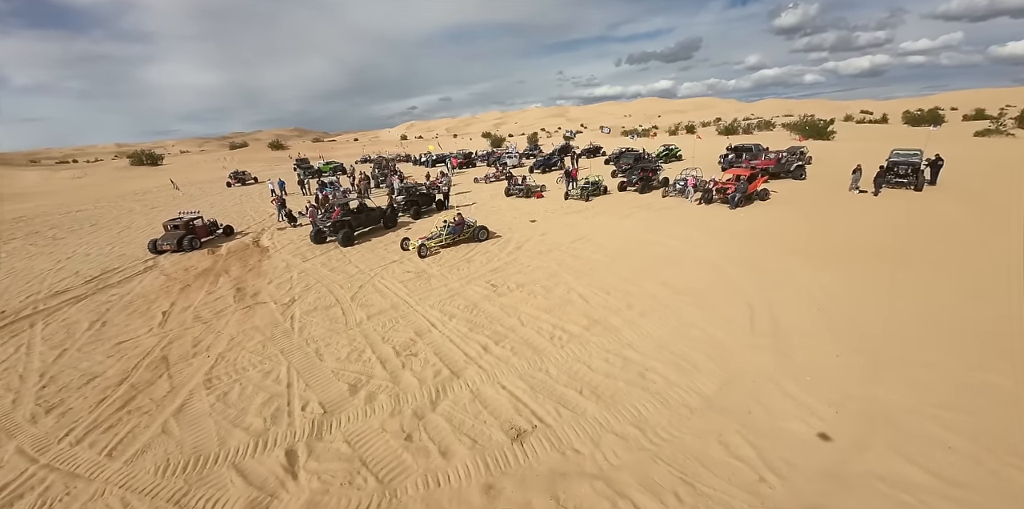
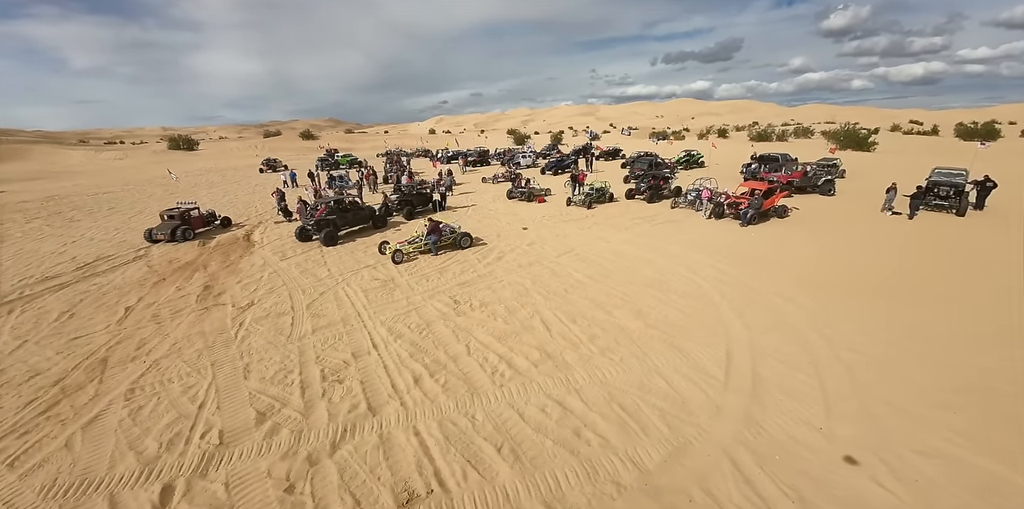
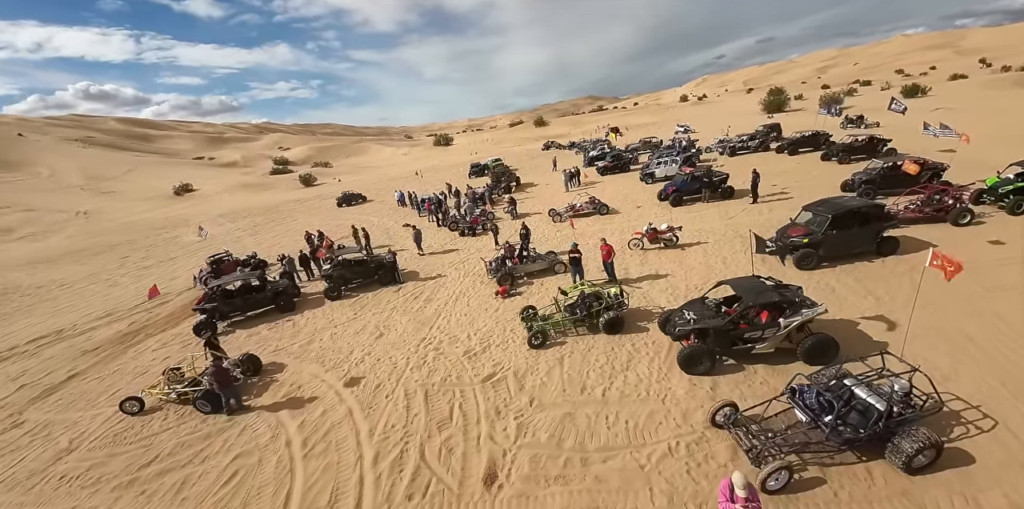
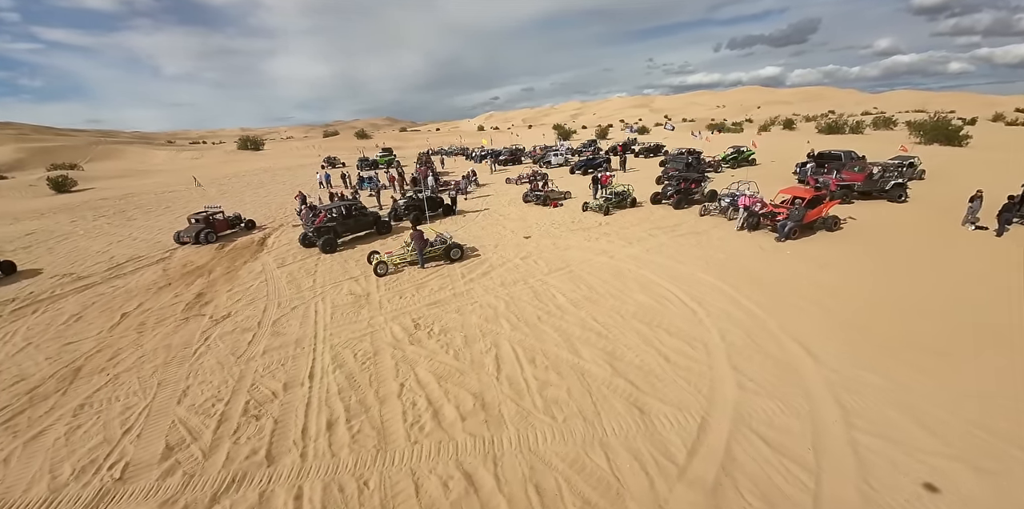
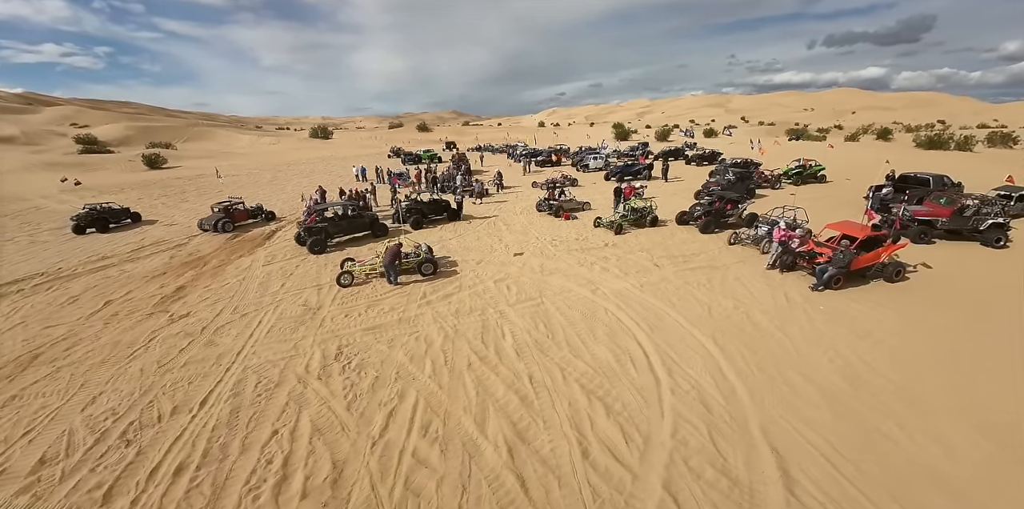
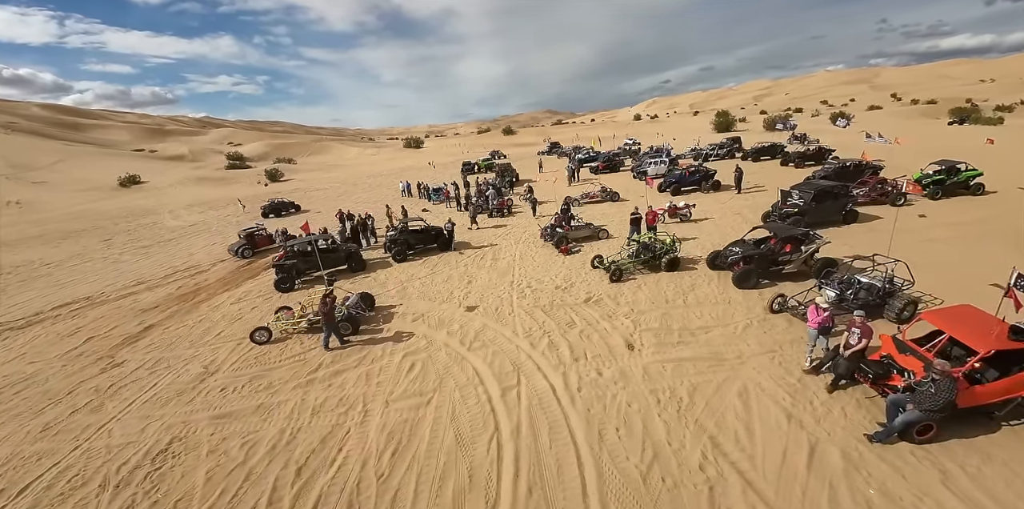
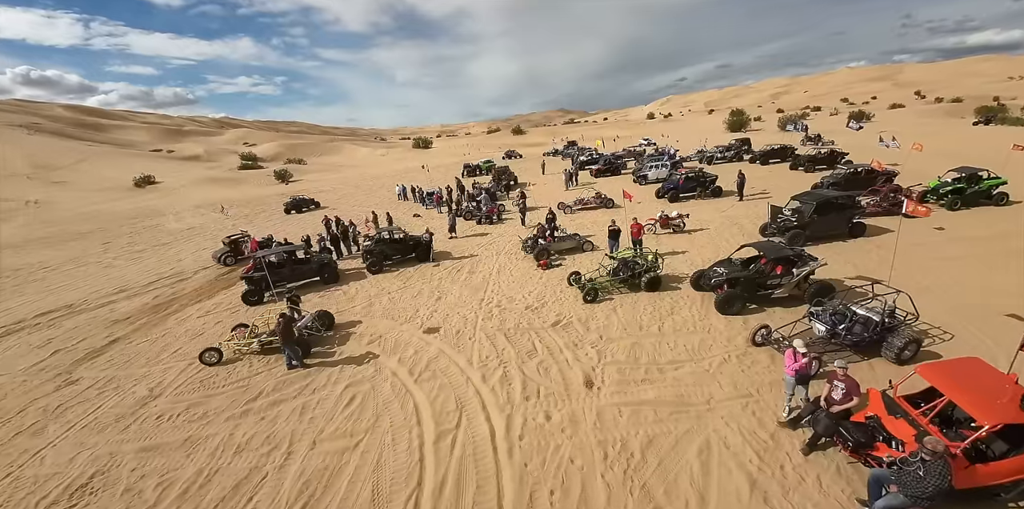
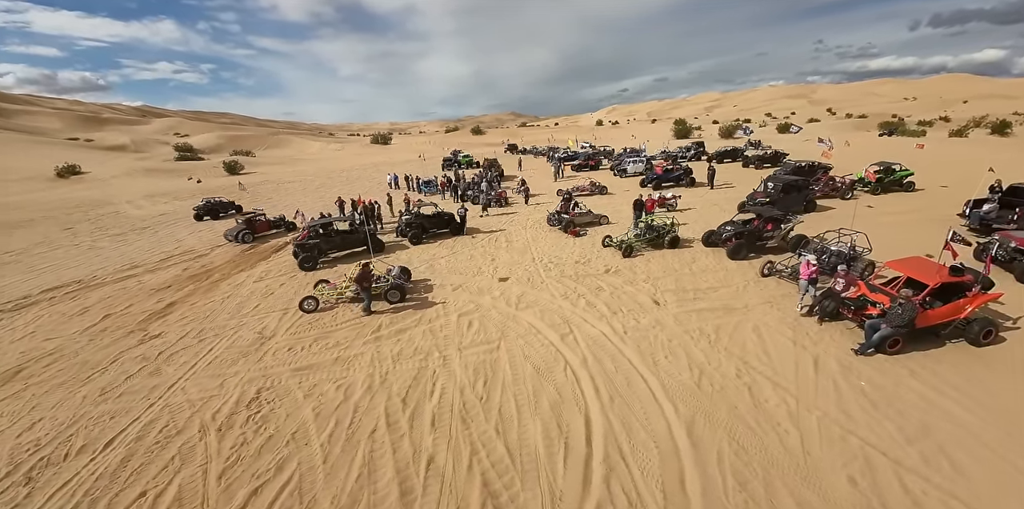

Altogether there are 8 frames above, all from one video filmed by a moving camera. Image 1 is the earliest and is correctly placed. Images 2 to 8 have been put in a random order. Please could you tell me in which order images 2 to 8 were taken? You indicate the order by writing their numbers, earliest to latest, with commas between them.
2, 4, 5, 8, 6, 7, 3
